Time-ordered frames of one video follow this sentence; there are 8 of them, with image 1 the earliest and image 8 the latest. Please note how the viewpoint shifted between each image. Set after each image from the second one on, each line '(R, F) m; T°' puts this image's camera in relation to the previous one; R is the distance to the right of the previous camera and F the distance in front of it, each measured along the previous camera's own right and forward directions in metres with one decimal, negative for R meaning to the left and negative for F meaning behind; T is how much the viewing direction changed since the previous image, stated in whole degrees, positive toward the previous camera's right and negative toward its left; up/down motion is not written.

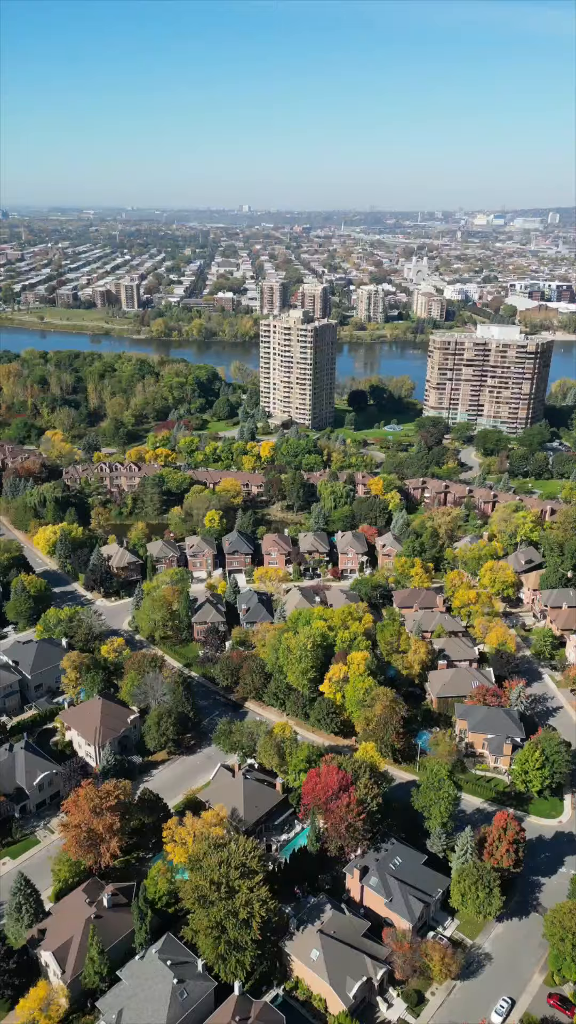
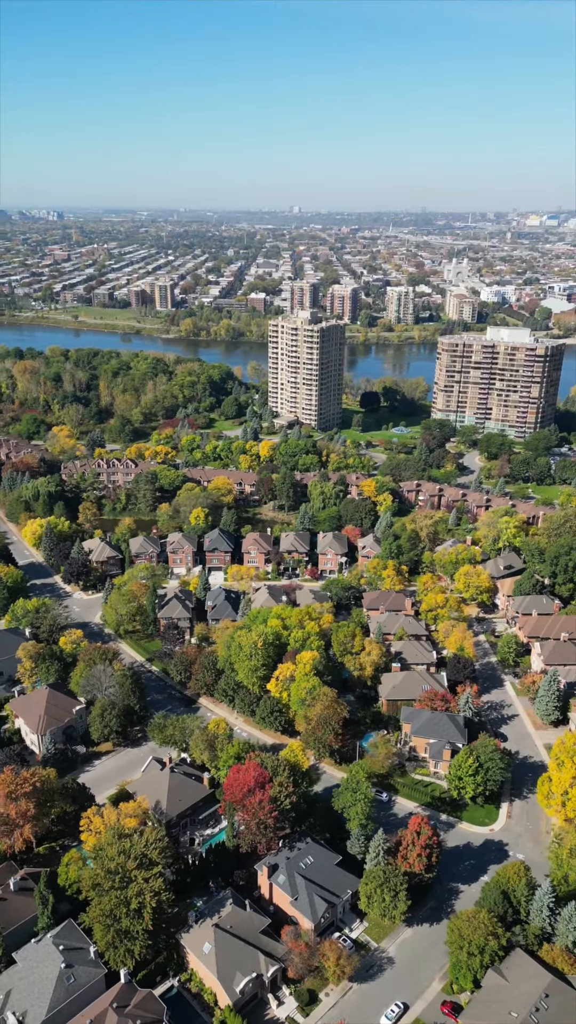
(+5.2, 0.0) m; -3°
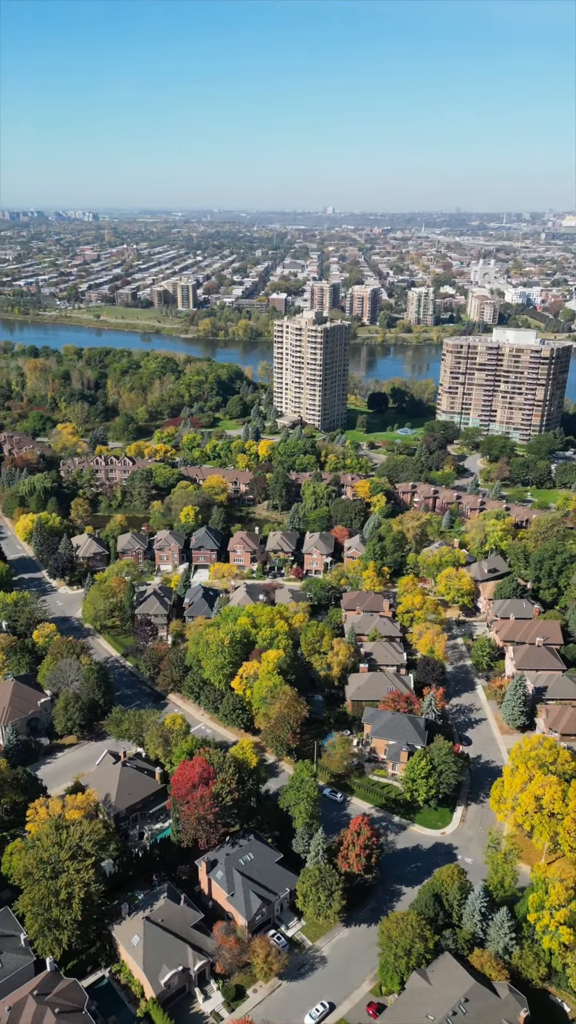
(+3.5, 0.0) m; -2°
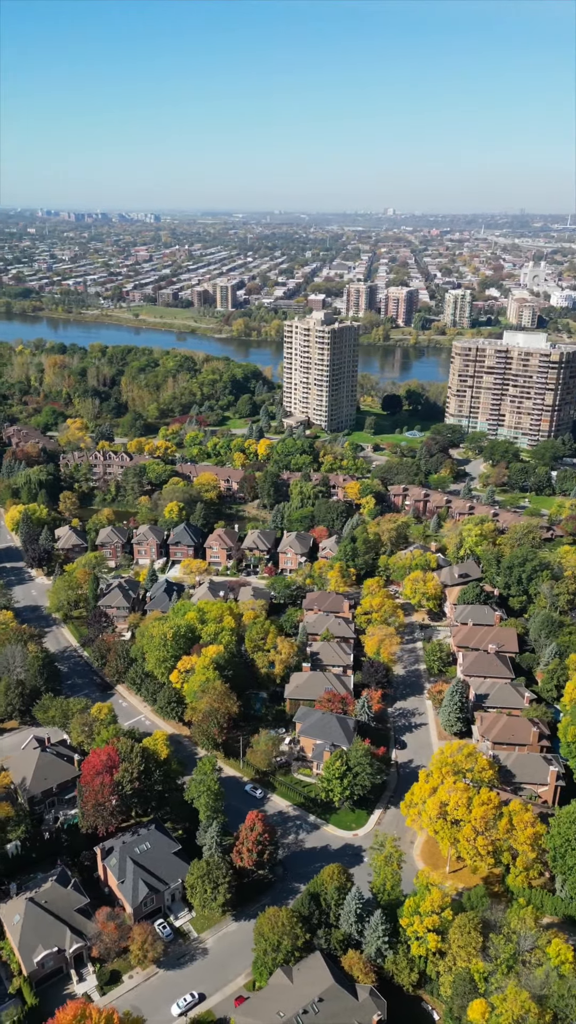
(+6.2, 0.0) m; -4°
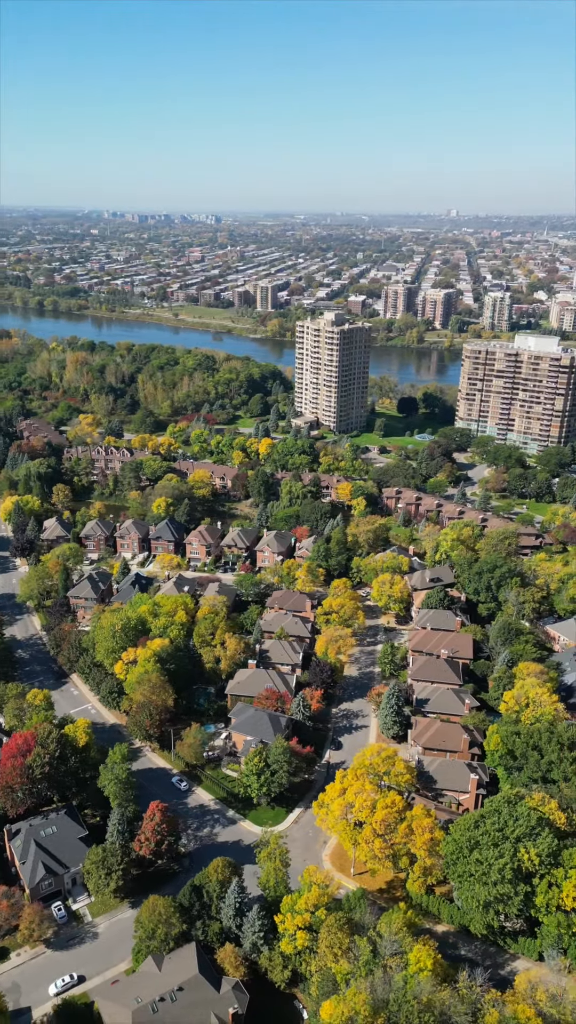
(+6.1, 0.0) m; -4°
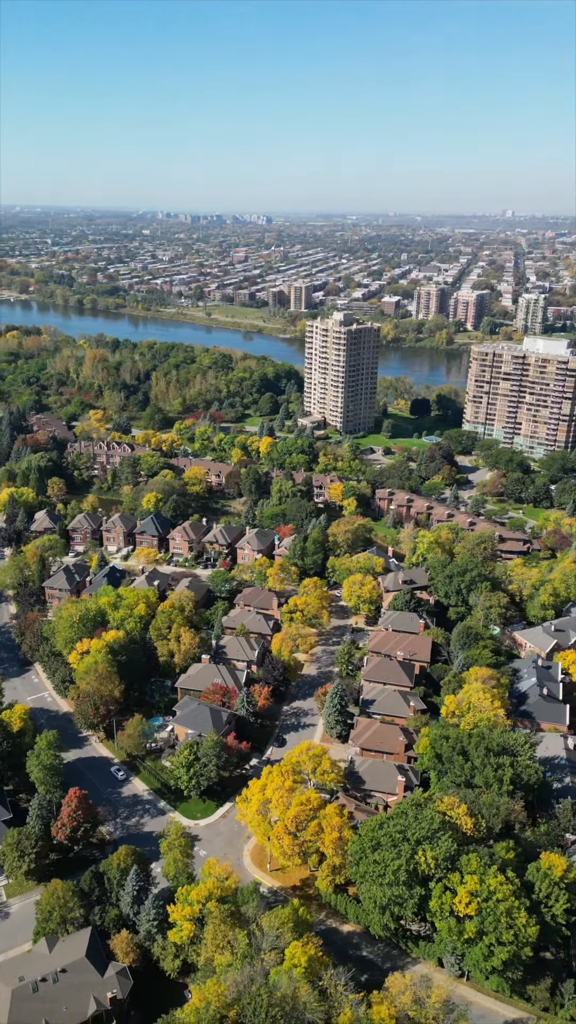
(+5.3, 0.0) m; -3°
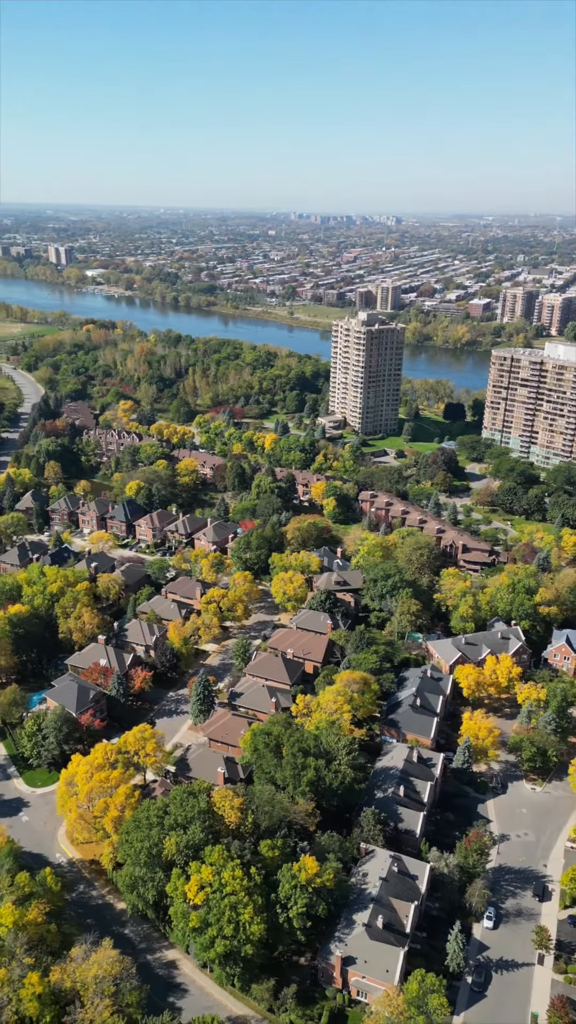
(+13.0, +0.6) m; -8°
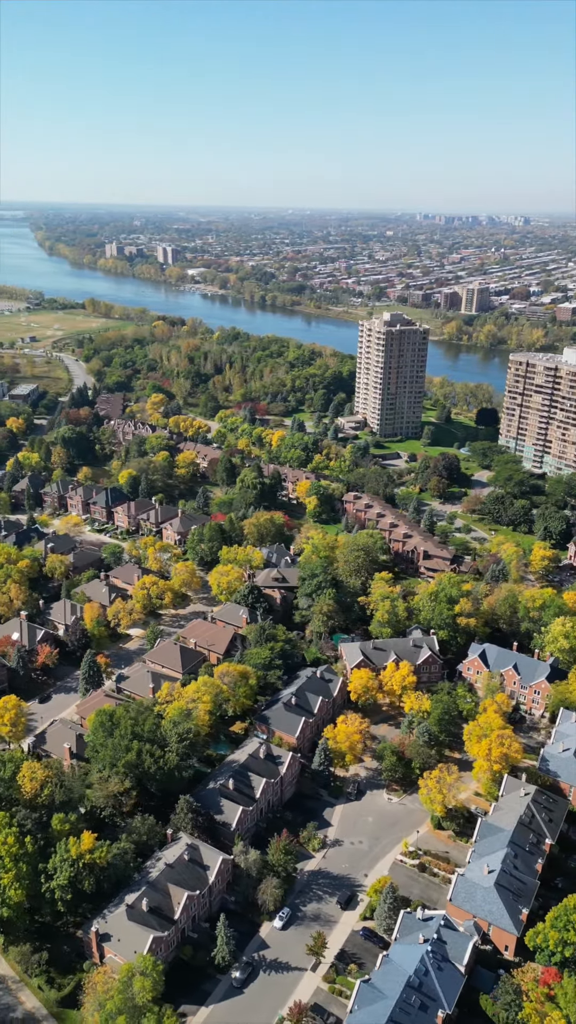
(+12.1, +0.5) m; -8°
